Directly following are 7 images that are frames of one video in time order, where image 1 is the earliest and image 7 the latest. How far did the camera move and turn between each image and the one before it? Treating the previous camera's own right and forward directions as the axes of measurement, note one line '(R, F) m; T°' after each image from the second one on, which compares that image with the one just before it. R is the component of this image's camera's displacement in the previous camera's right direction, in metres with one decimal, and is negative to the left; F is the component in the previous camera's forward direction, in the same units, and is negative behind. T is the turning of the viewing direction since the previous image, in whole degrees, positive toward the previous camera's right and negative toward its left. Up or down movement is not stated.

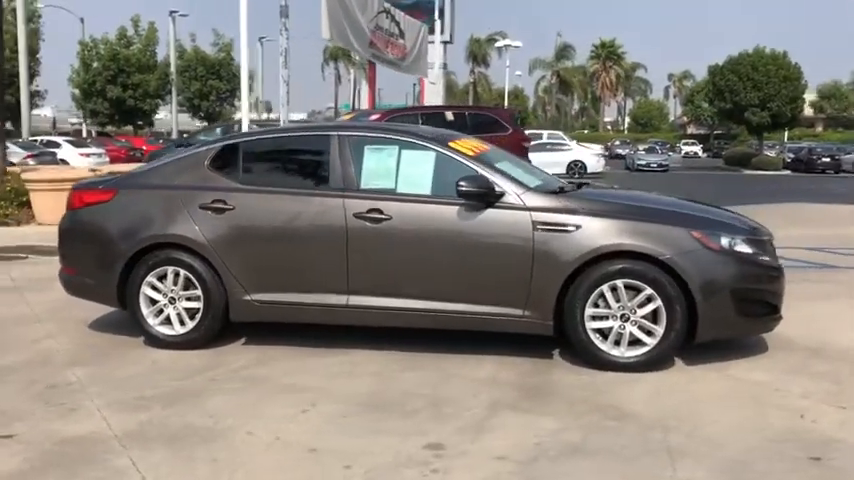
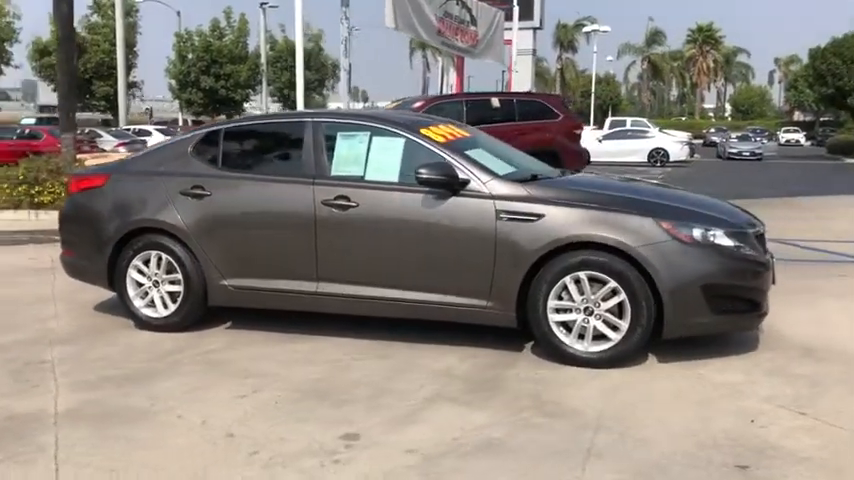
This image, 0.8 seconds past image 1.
(+1.0, +0.1) m; -7°
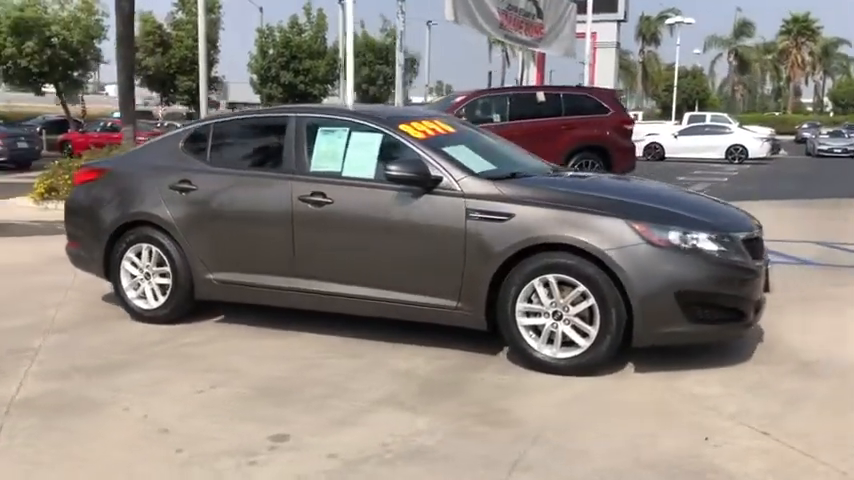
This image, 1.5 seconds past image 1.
(+0.8, +0.2) m; -6°
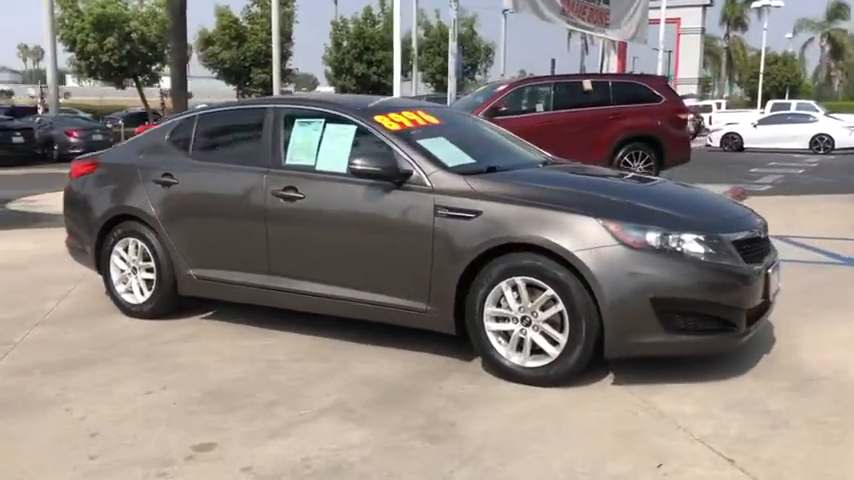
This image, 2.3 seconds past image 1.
(+0.8, +0.4) m; -6°
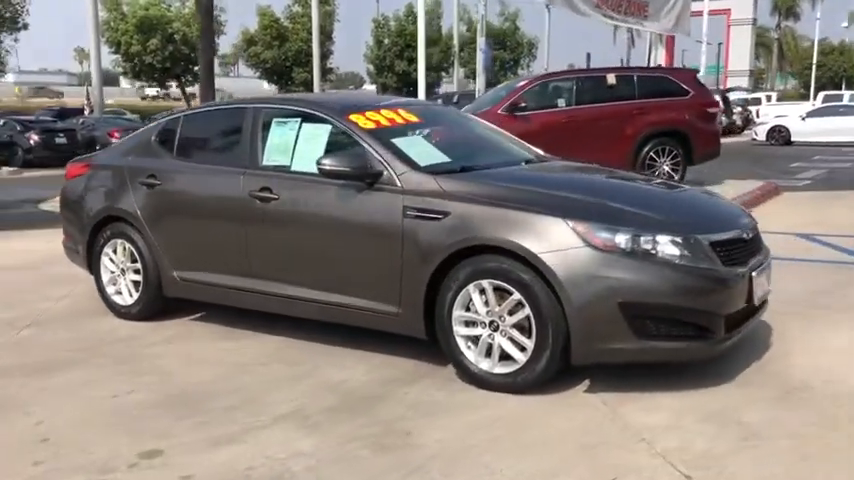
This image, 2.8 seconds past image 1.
(+0.5, +0.2) m; -3°
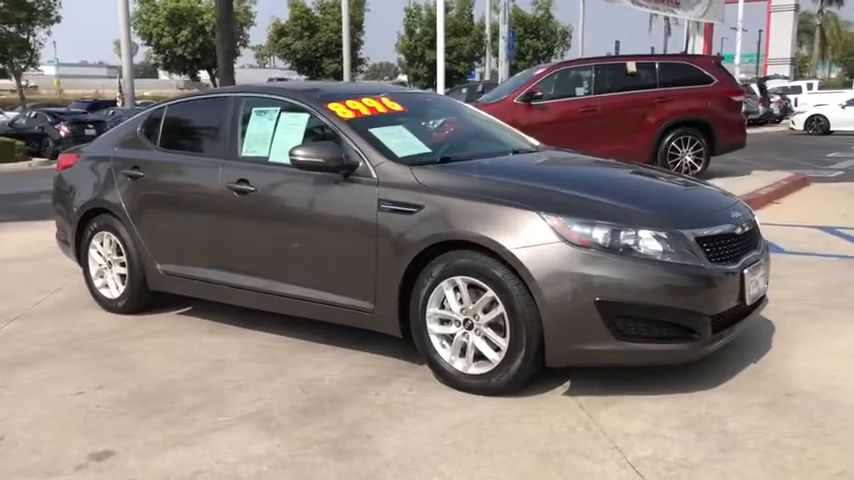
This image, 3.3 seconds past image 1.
(+0.4, +0.2) m; -3°
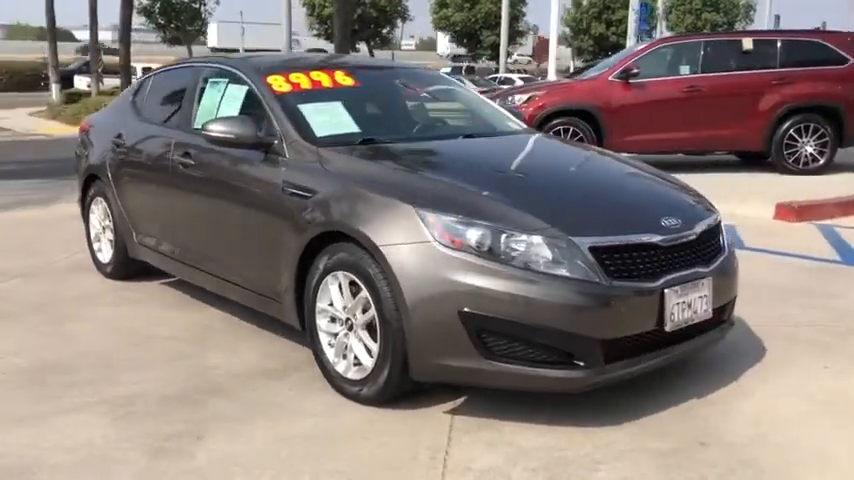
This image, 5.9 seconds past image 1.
(+1.5, +0.6) m; -12°
